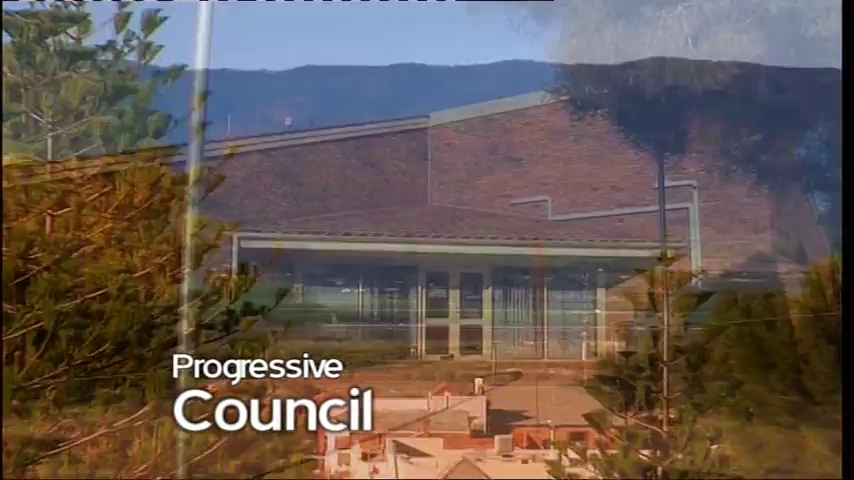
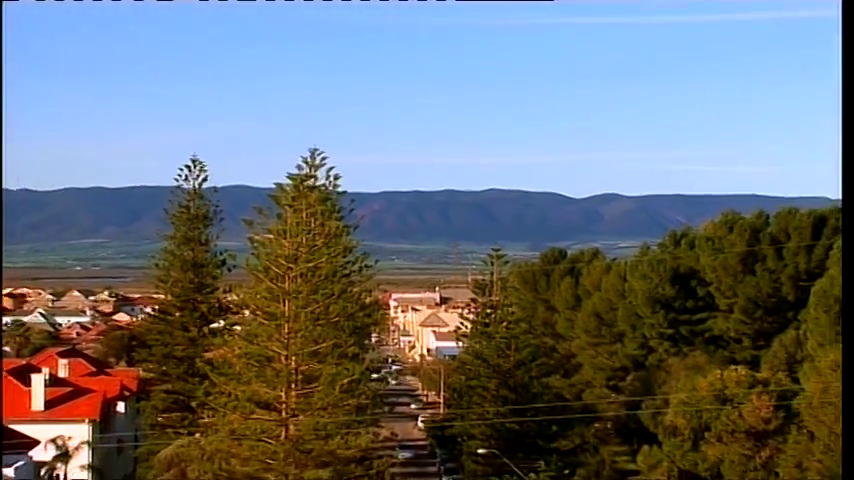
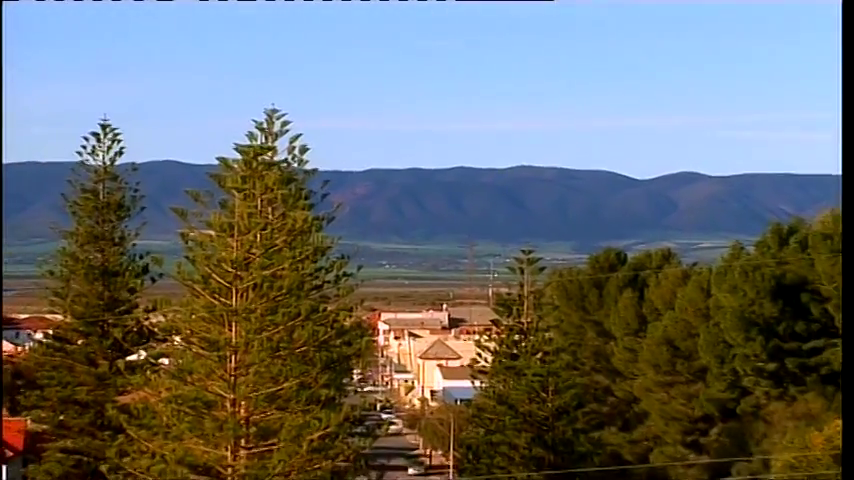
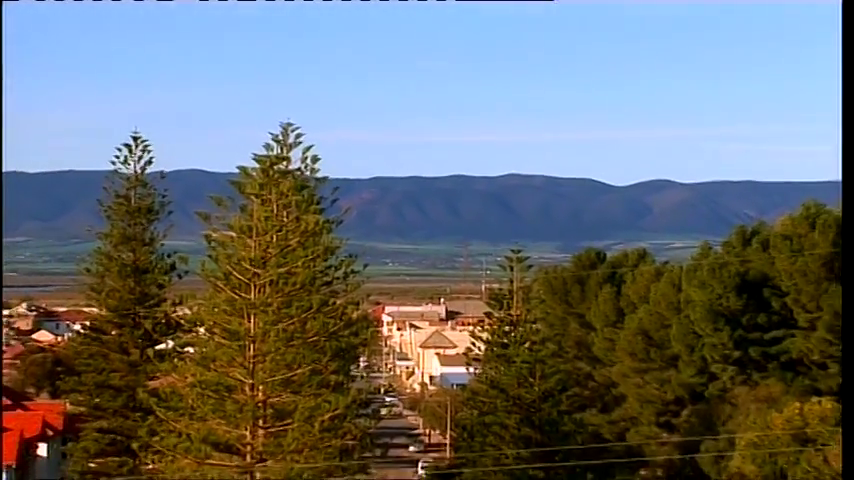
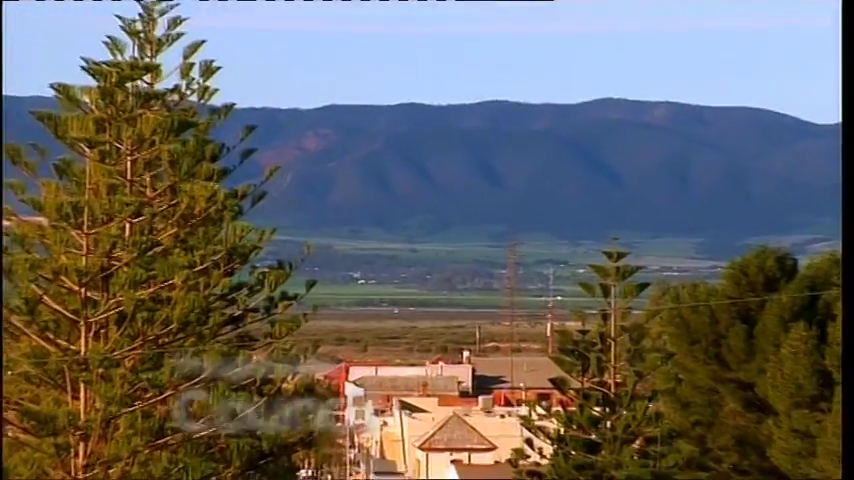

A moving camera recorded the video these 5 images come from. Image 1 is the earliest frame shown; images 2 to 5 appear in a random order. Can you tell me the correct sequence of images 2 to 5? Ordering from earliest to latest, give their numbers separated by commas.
5, 3, 4, 2
